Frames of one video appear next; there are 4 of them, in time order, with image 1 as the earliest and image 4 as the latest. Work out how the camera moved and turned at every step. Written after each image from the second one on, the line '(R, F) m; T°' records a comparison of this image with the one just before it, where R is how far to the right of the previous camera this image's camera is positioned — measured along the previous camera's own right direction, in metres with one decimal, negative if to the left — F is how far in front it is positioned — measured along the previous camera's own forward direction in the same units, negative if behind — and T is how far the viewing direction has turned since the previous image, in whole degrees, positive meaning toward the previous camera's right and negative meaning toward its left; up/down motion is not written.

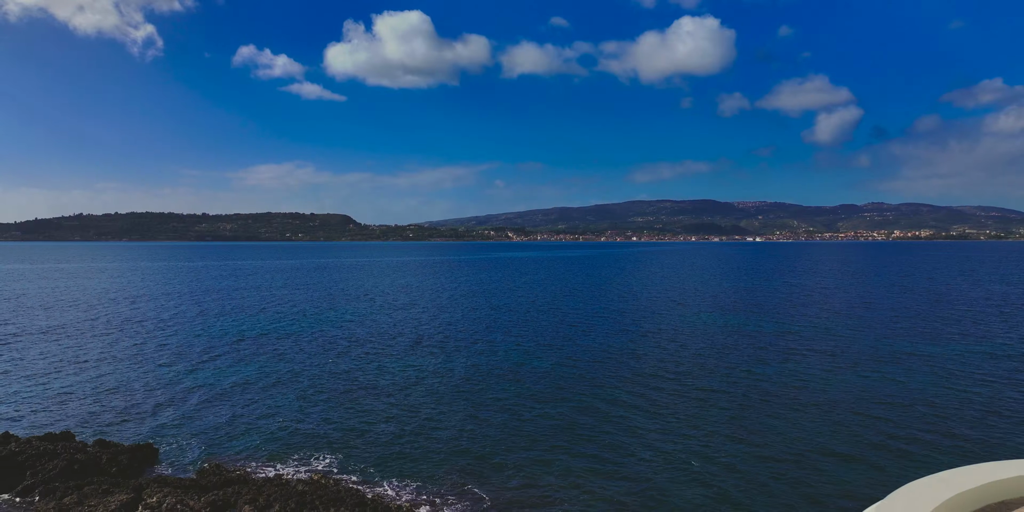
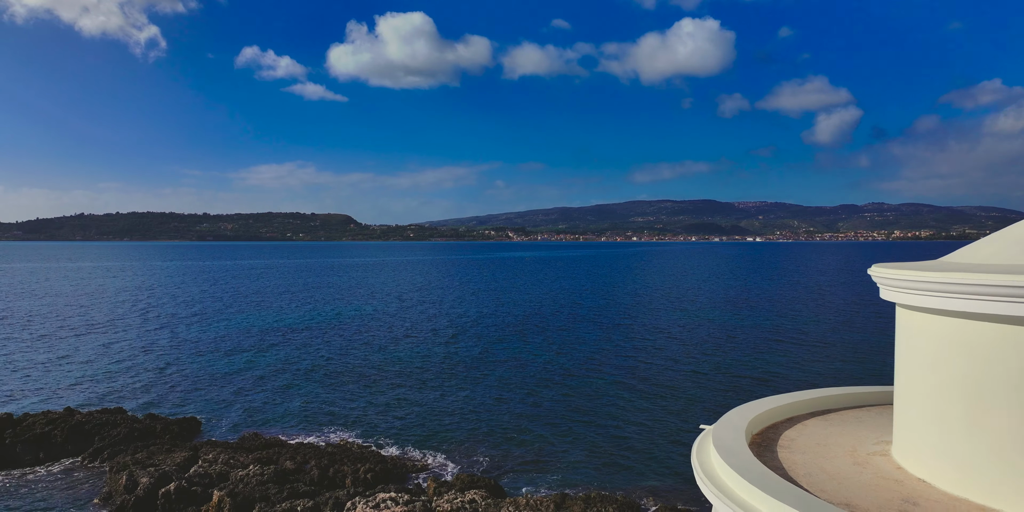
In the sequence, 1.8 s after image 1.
(+0.1, -2.7) m; 0°
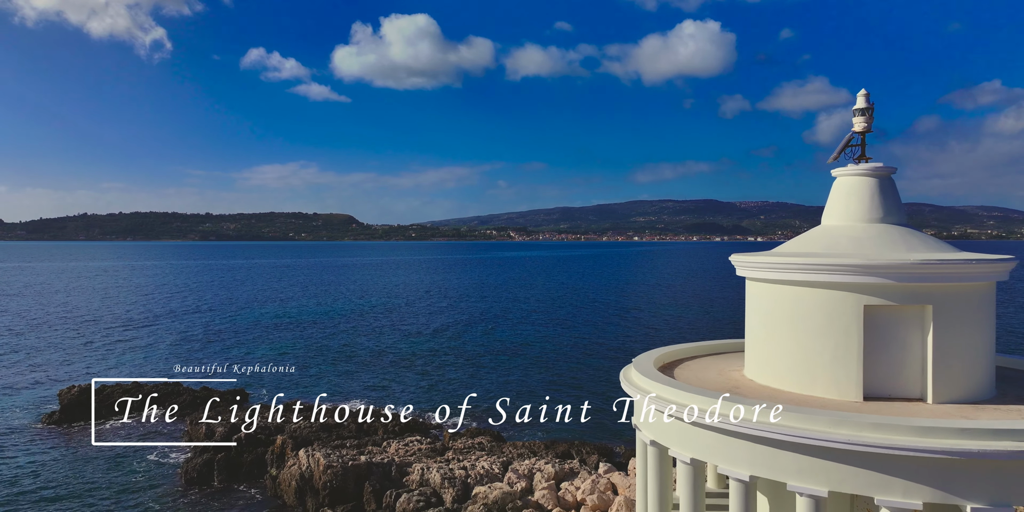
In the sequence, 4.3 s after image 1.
(+0.1, -3.8) m; 0°
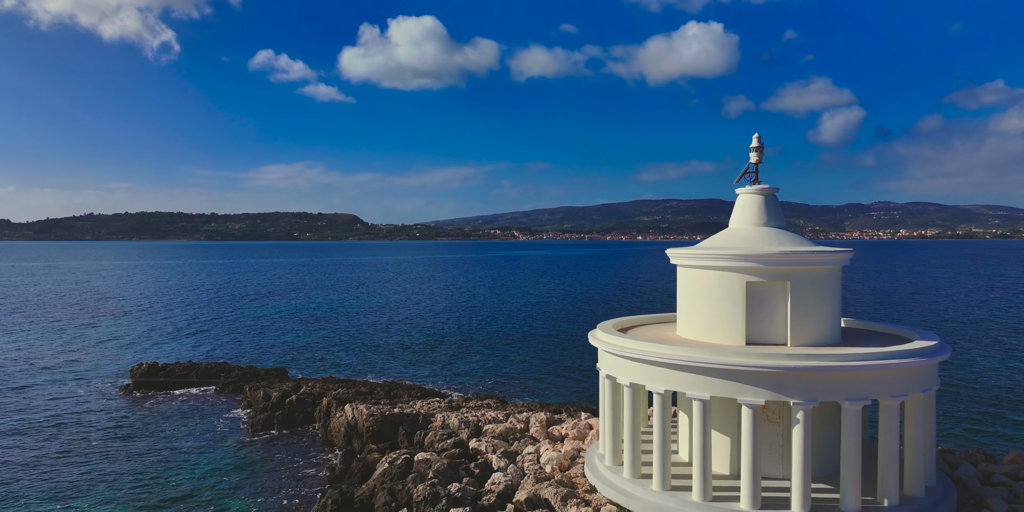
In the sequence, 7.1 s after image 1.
(+0.1, -4.1) m; -1°
